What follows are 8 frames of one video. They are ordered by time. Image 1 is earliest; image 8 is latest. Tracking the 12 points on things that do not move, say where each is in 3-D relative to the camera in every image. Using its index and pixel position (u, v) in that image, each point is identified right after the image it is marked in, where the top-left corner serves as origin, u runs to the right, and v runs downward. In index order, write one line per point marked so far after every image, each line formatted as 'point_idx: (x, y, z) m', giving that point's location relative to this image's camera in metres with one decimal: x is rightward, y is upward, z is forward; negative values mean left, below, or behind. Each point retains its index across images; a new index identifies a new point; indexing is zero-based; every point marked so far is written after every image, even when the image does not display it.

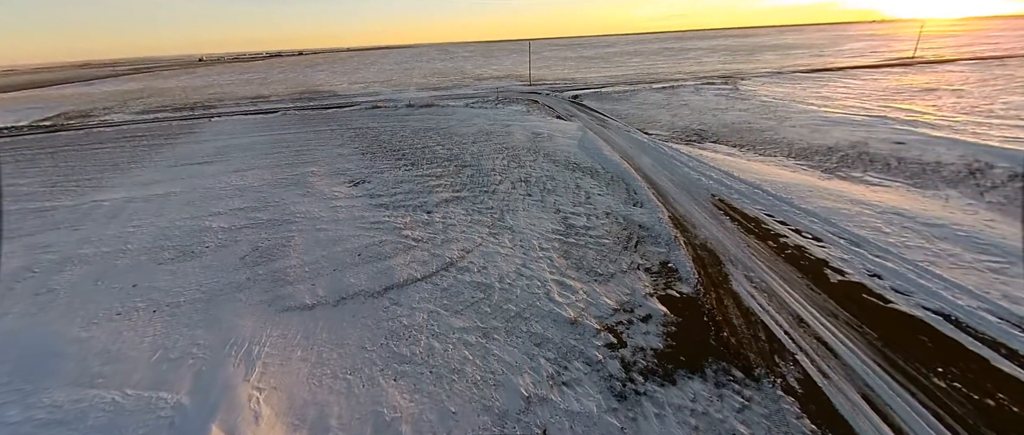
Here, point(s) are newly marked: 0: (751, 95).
0: (+14.0, +7.2, +19.1) m
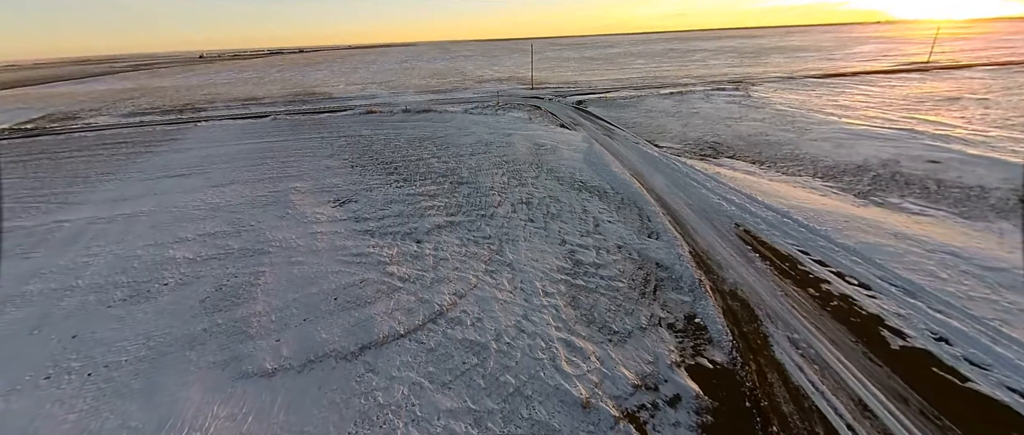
0: (+14.1, +6.4, +18.2) m
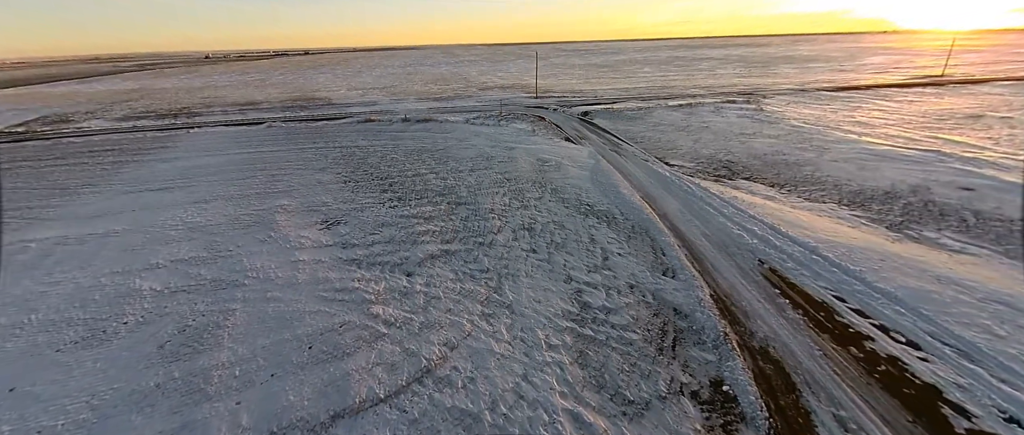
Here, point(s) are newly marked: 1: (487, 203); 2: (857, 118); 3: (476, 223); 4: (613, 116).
0: (+14.3, +5.3, +17.5) m
1: (-0.7, +0.4, +9.7) m
2: (+18.5, +5.4, +17.5) m
3: (-1.0, -0.1, +8.7) m
4: (+5.9, +5.9, +19.0) m
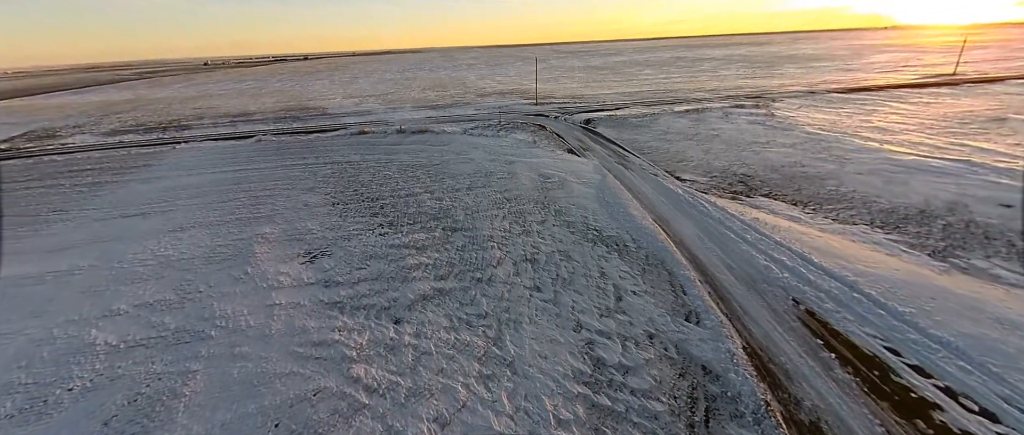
0: (+14.2, +4.8, +16.7) m
1: (-0.7, -0.3, +8.9) m
2: (+18.5, +4.8, +16.7) m
3: (-1.0, -0.9, +7.9) m
4: (+5.8, +5.2, +18.2) m
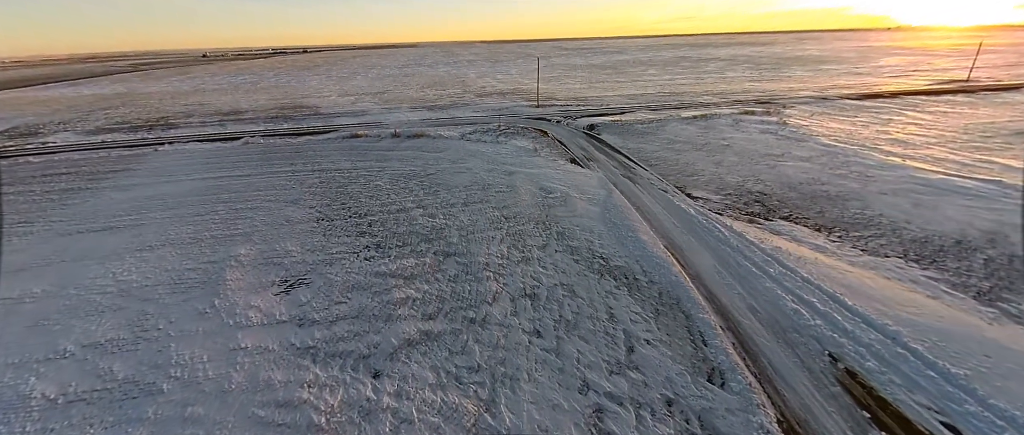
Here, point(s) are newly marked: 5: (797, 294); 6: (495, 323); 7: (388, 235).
0: (+14.2, +4.1, +15.8) m
1: (-0.8, -0.9, +8.1) m
2: (+18.5, +4.1, +15.8) m
3: (-1.0, -1.5, +7.1) m
4: (+5.8, +4.6, +17.4) m
5: (+5.8, -1.5, +6.7) m
6: (-0.3, -2.0, +6.2) m
7: (-3.4, -0.5, +9.0) m
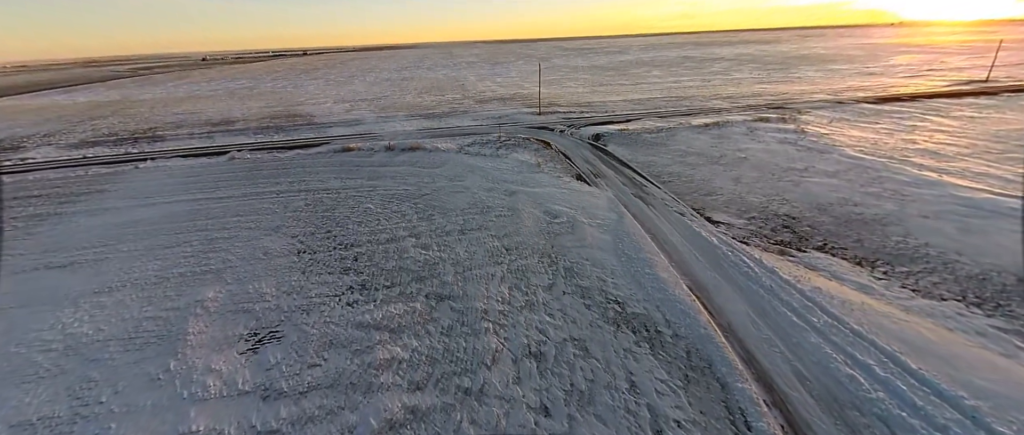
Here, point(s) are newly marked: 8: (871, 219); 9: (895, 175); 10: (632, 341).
0: (+14.3, +3.3, +14.8) m
1: (-0.7, -1.8, +7.2) m
2: (+18.5, +3.4, +14.8) m
3: (-1.0, -2.3, +6.2) m
4: (+5.9, +3.8, +16.4) m
5: (+5.9, -2.3, +5.7) m
6: (-0.3, -2.8, +5.2) m
7: (-3.4, -1.4, +8.1) m
8: (+10.4, 0.0, +9.5) m
9: (+13.8, +1.5, +11.8) m
10: (+2.2, -2.3, +6.1) m
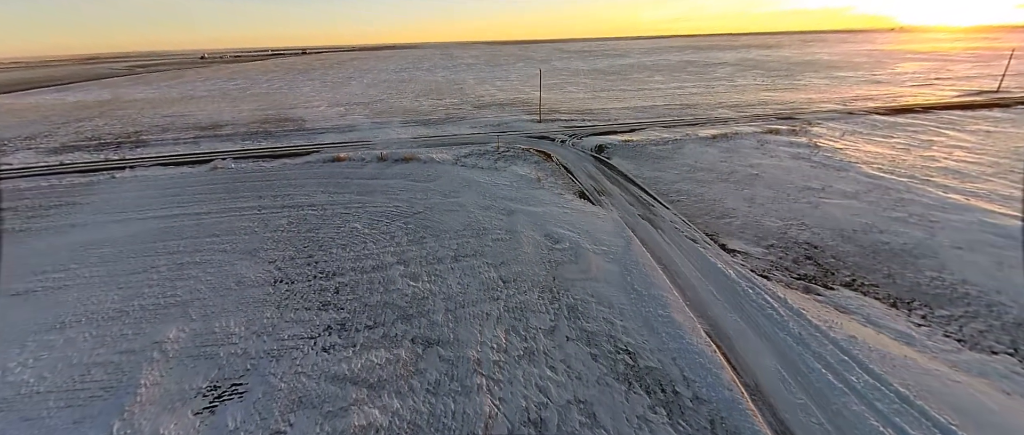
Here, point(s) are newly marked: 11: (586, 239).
0: (+14.3, +2.5, +14.1) m
1: (-0.8, -2.5, +6.4) m
2: (+18.5, +2.5, +14.1) m
3: (-1.0, -3.0, +5.4) m
4: (+5.9, +3.0, +15.6) m
5: (+5.8, -3.1, +4.9) m
6: (-0.3, -3.5, +4.4) m
7: (-3.4, -2.0, +7.3) m
8: (+10.4, -0.8, +8.7) m
9: (+13.8, +0.7, +11.0) m
10: (+2.2, -3.0, +5.3) m
11: (+2.2, -0.6, +9.5) m
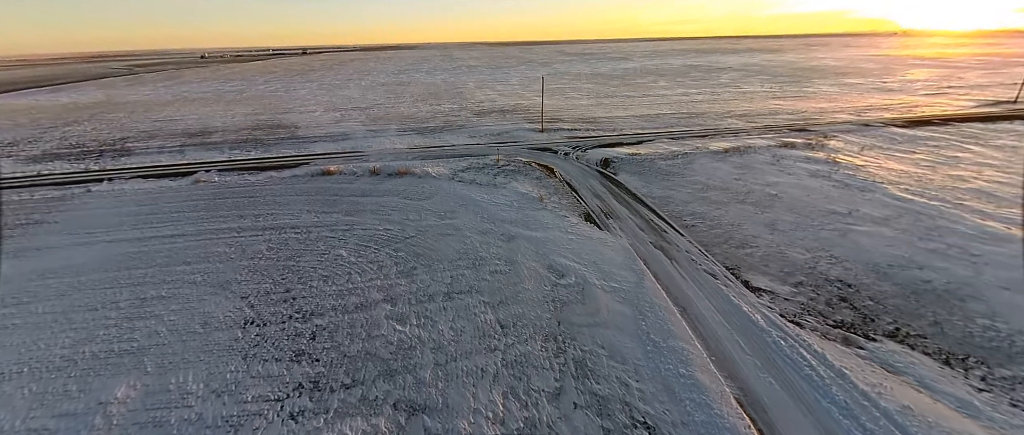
0: (+14.3, +1.5, +13.2) m
1: (-0.8, -3.2, +5.5) m
2: (+18.5, +1.5, +13.2) m
3: (-1.1, -3.8, +4.5) m
4: (+5.9, +2.2, +14.7) m
5: (+5.8, -3.9, +4.0) m
6: (-0.4, -4.3, +3.5) m
7: (-3.5, -2.8, +6.4) m
8: (+10.4, -1.7, +7.8) m
9: (+13.8, -0.2, +10.1) m
10: (+2.1, -3.8, +4.4) m
11: (+2.2, -1.5, +8.6) m
